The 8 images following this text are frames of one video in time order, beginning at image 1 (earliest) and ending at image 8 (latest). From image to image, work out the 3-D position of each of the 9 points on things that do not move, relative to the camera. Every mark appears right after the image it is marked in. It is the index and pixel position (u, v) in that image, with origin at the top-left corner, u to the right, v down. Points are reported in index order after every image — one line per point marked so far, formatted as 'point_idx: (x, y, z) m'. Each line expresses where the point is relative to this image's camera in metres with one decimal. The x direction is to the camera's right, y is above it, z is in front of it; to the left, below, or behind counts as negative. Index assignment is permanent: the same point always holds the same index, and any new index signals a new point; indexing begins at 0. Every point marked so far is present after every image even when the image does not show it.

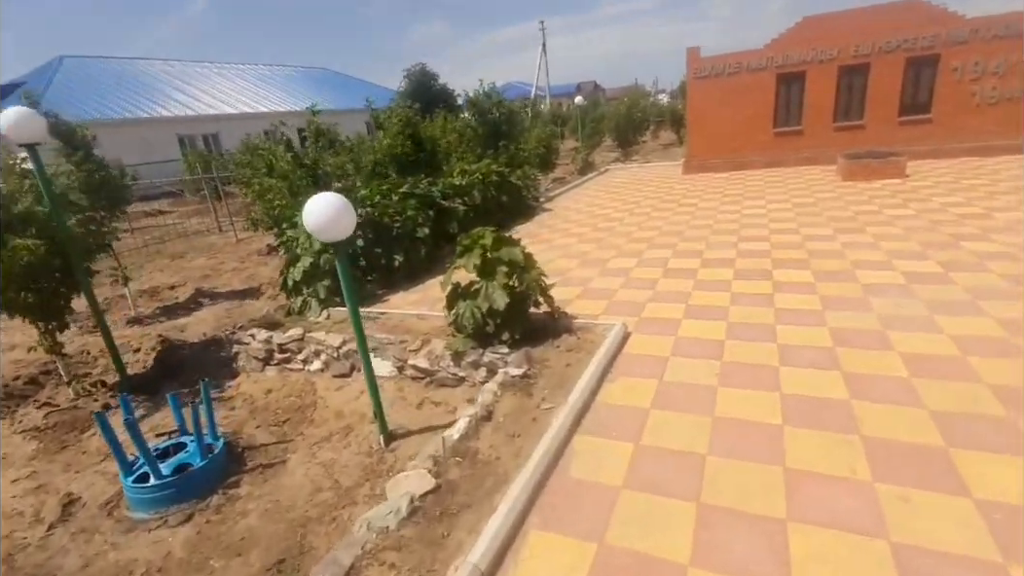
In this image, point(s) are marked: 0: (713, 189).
0: (+4.1, +2.0, +10.3) m
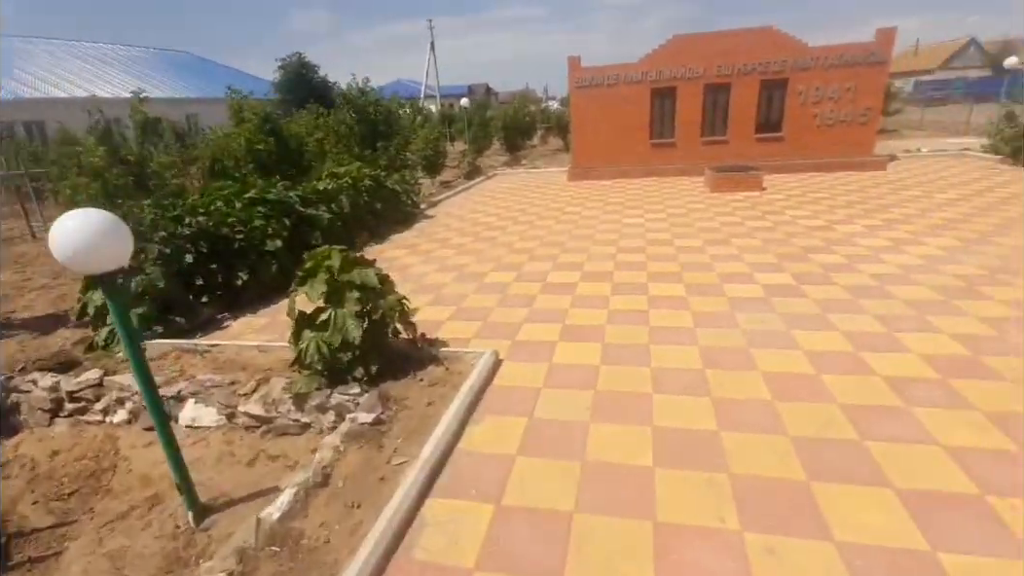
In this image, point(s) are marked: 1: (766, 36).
0: (+1.7, +1.9, +10.4) m
1: (+5.6, +5.6, +11.2) m
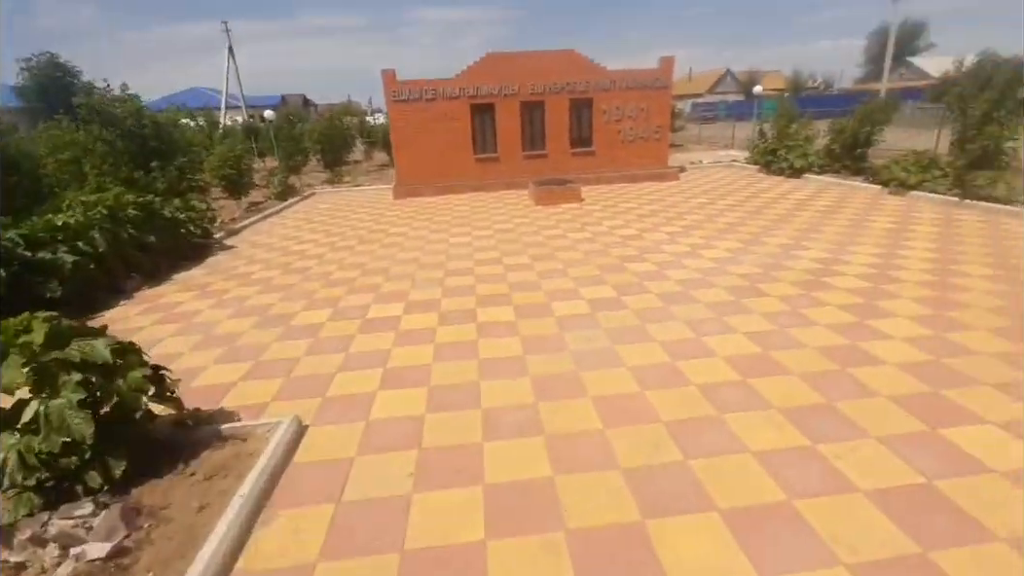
0: (-1.8, +1.4, +10.0) m
1: (+1.4, +5.5, +12.0) m
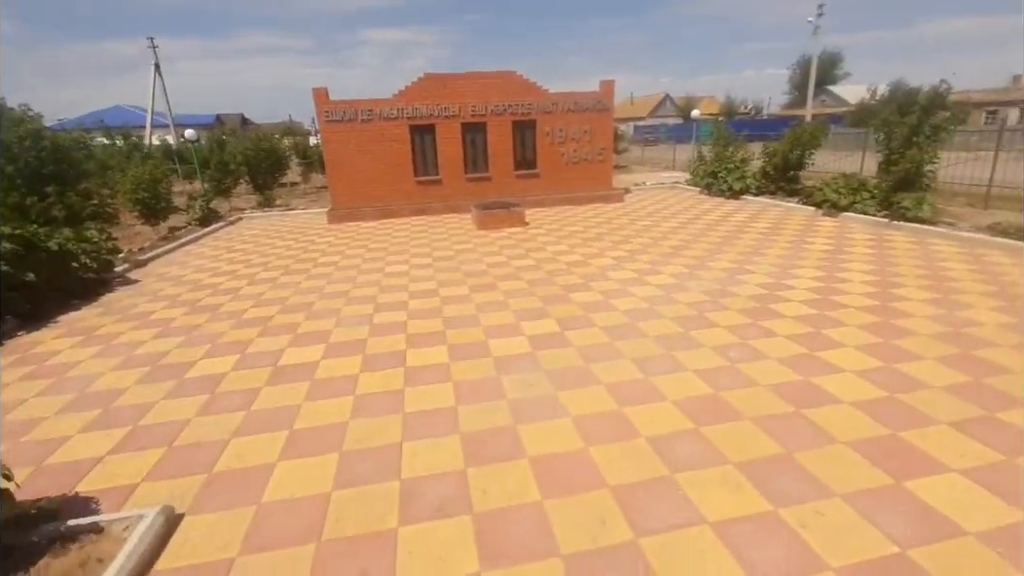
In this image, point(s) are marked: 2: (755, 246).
0: (-2.8, +0.9, +9.5) m
1: (0.0, +4.9, +11.9) m
2: (+3.8, +0.7, +7.9) m
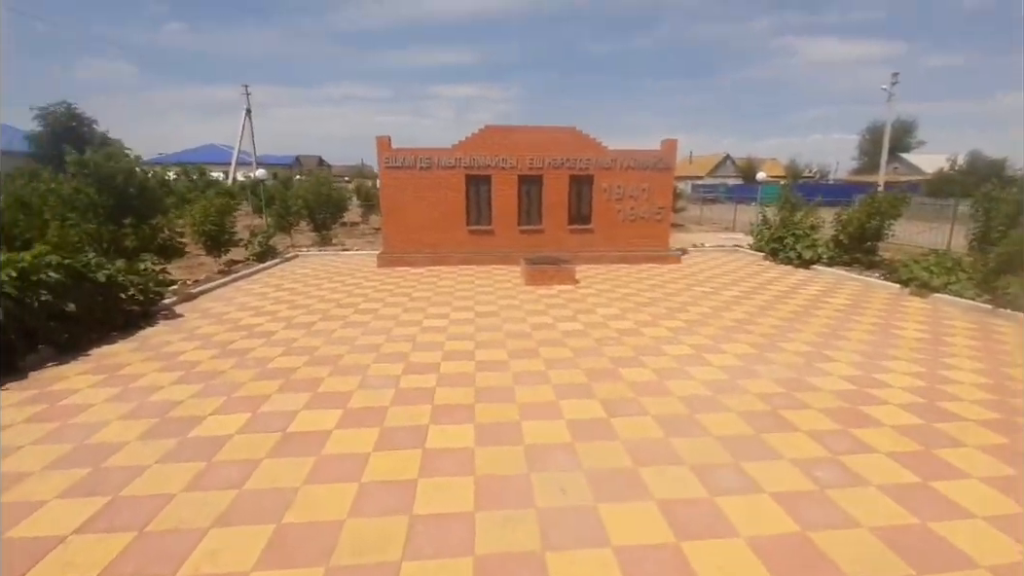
0: (-2.0, 0.0, +9.2) m
1: (+1.4, +3.5, +11.7) m
2: (+4.5, -0.5, +7.0) m
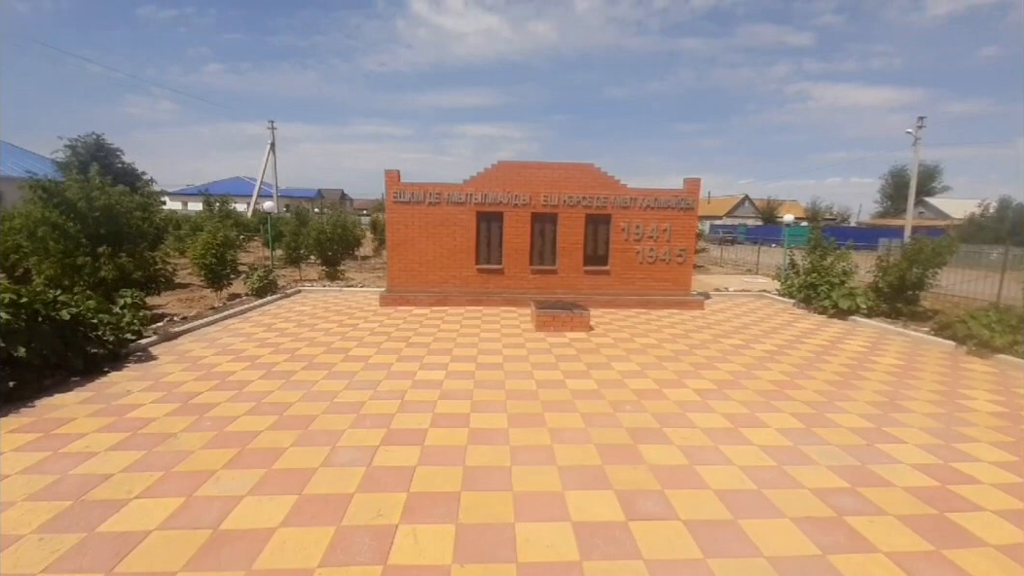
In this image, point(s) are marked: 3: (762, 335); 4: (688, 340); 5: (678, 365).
0: (-1.8, -0.7, +8.5) m
1: (+1.7, +2.6, +11.2) m
2: (+4.5, -1.2, +6.1) m
3: (+4.4, -0.9, +9.0) m
4: (+2.9, -0.9, +8.4) m
5: (+2.2, -1.1, +6.7) m
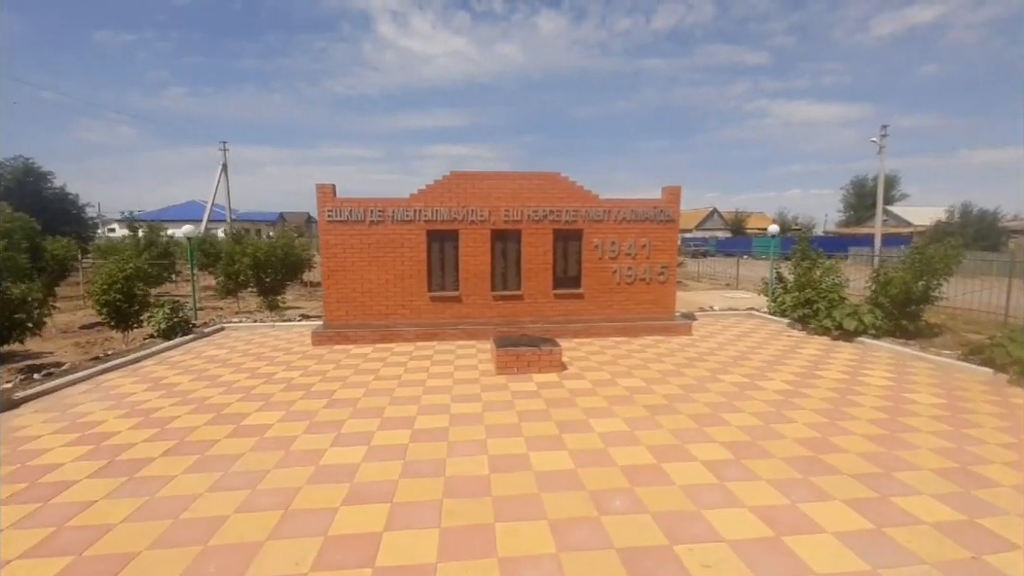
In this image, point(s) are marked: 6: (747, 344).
0: (-2.4, -1.2, +6.9) m
1: (+0.8, +2.1, +9.8) m
2: (+4.0, -1.5, +4.7) m
3: (+3.8, -1.2, +7.6) m
4: (+2.3, -1.3, +7.0) m
5: (+1.7, -1.4, +5.3) m
6: (+4.2, -1.1, +9.0) m
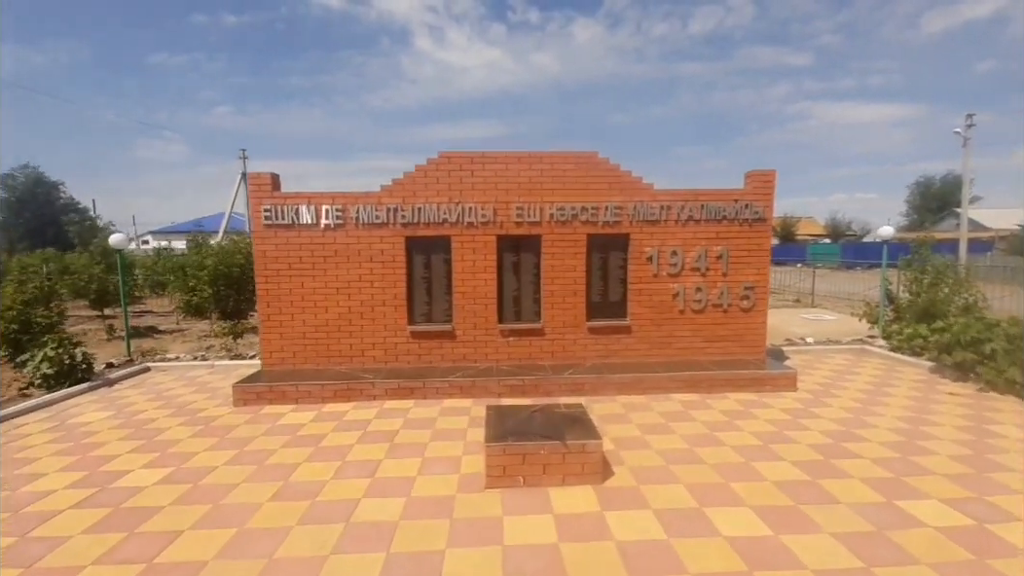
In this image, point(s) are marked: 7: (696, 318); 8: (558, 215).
0: (-2.4, -1.6, +4.0) m
1: (+1.0, +1.6, +6.8) m
2: (+3.9, -1.8, +1.4) m
3: (+3.9, -1.6, +4.4) m
4: (+2.3, -1.6, +3.8) m
5: (+1.6, -1.7, +2.2) m
6: (+4.3, -1.5, +5.7) m
7: (+2.5, -0.4, +7.0) m
8: (+0.6, +1.0, +6.7) m
